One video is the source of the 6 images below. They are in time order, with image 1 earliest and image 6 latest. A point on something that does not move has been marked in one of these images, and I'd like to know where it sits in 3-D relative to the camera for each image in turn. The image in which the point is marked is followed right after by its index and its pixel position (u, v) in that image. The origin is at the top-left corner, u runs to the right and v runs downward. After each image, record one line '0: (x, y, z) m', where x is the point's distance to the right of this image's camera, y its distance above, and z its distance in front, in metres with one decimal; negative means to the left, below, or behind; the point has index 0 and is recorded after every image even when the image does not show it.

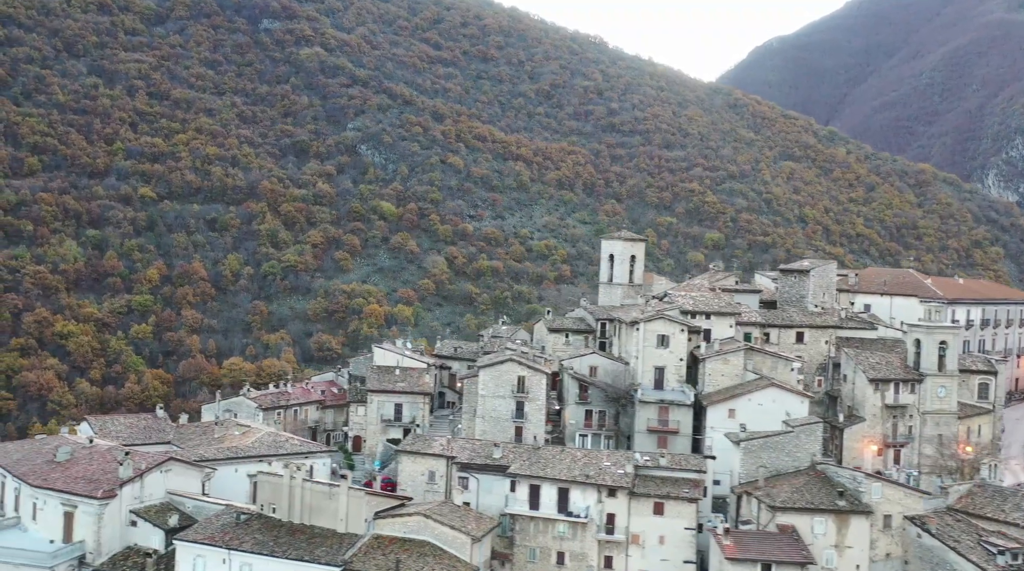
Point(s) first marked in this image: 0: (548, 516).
0: (+0.6, -4.1, +19.9) m
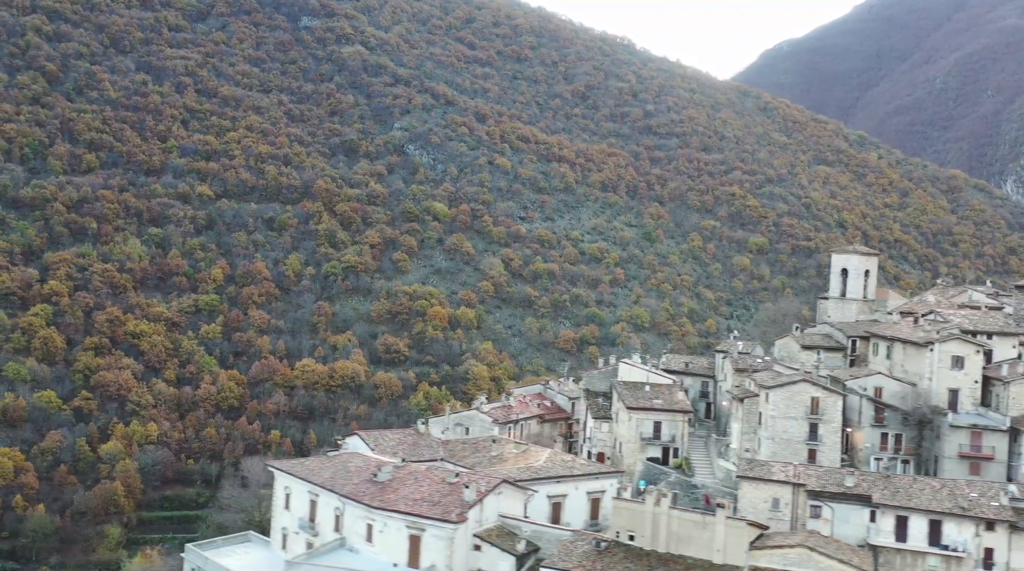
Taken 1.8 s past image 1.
0: (+7.0, -4.5, +19.3) m
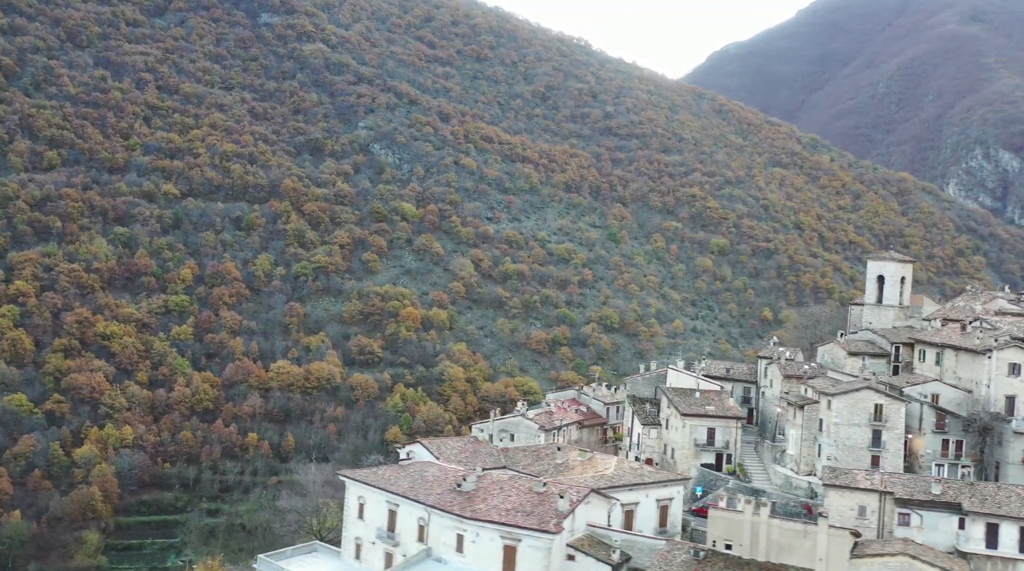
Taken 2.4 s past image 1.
0: (+8.7, -4.7, +19.6) m
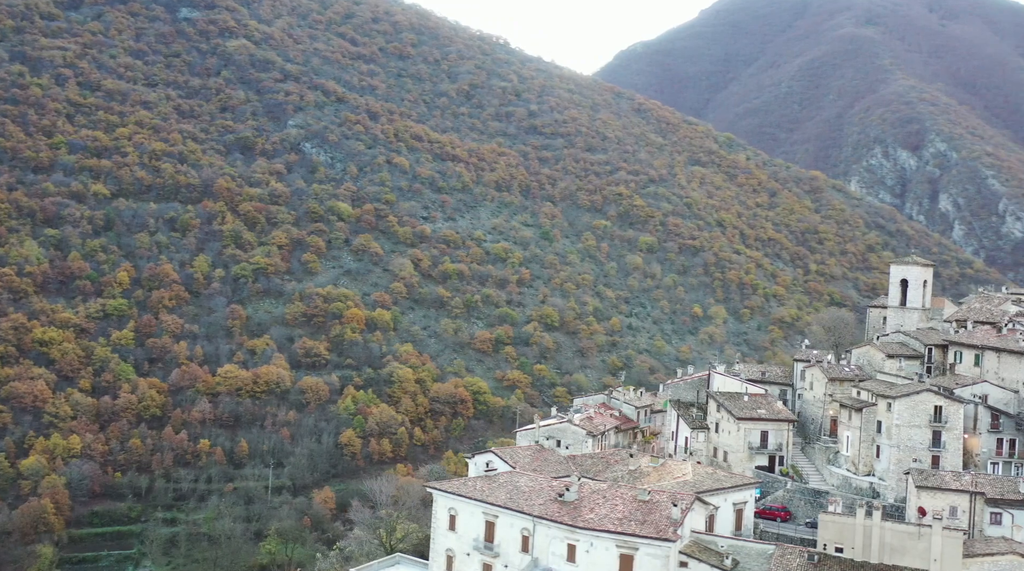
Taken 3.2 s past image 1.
0: (+10.8, -4.8, +20.6) m
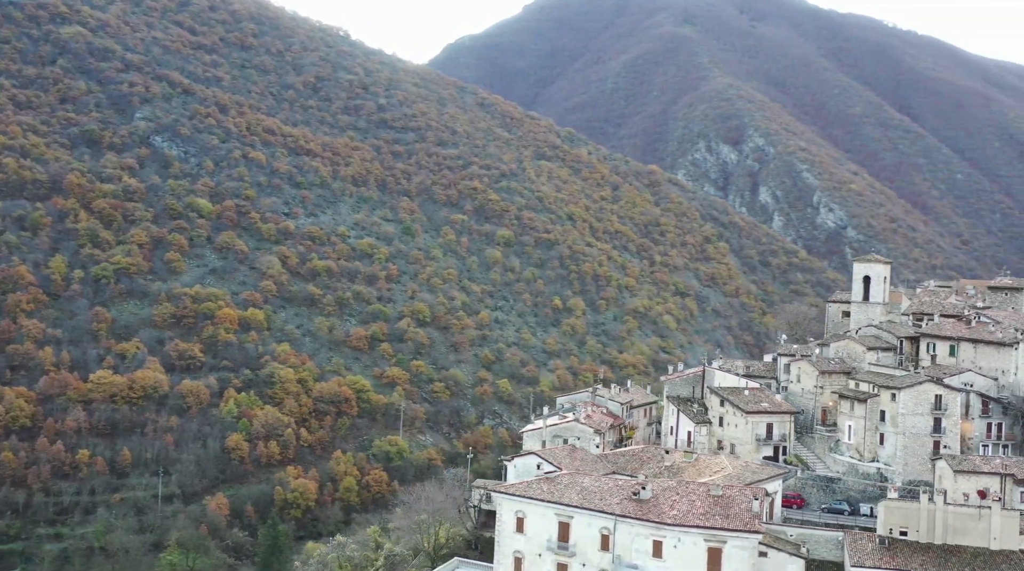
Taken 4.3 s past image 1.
0: (+12.4, -4.8, +22.8) m
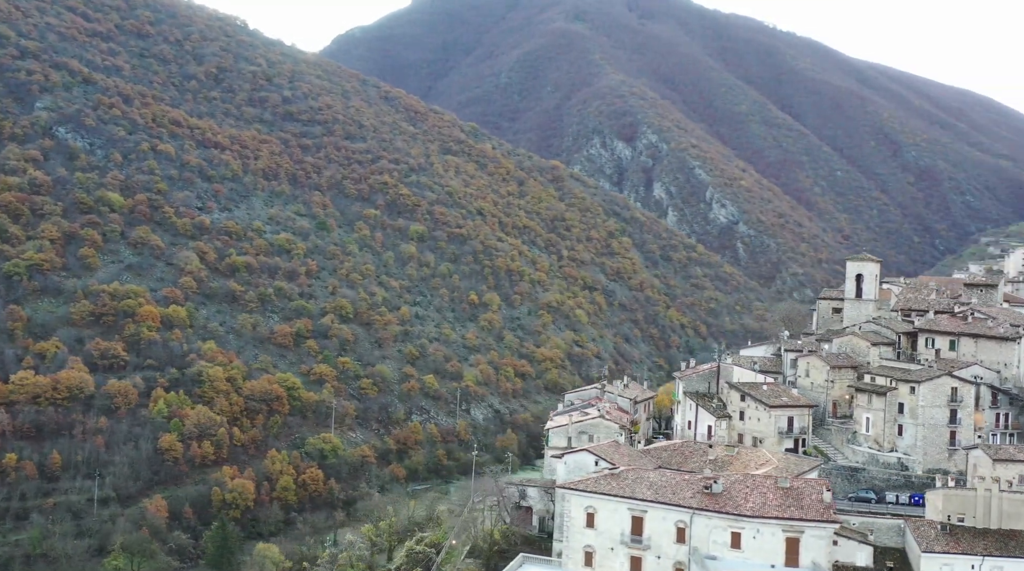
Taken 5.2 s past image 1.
0: (+13.8, -4.8, +24.5) m
